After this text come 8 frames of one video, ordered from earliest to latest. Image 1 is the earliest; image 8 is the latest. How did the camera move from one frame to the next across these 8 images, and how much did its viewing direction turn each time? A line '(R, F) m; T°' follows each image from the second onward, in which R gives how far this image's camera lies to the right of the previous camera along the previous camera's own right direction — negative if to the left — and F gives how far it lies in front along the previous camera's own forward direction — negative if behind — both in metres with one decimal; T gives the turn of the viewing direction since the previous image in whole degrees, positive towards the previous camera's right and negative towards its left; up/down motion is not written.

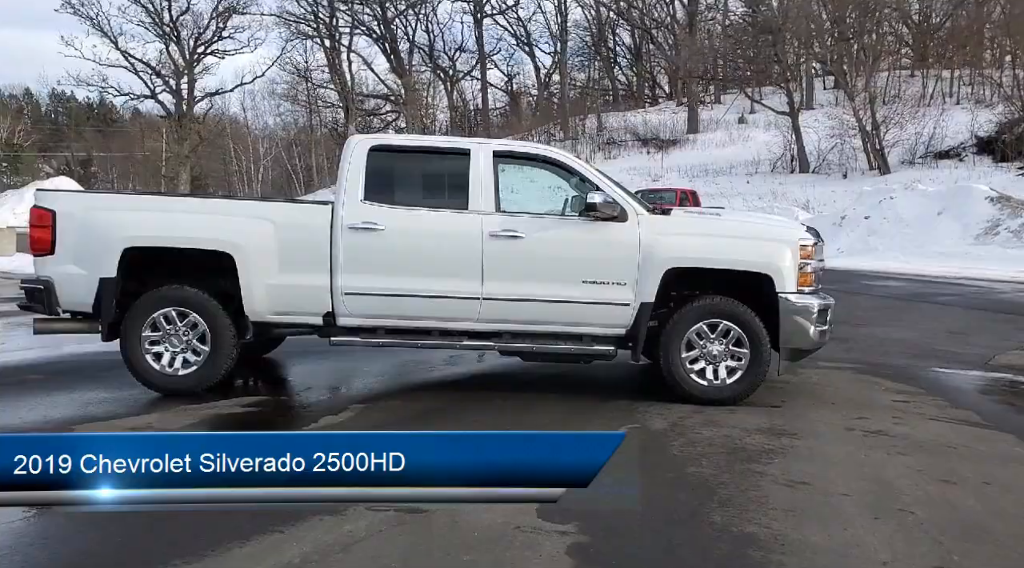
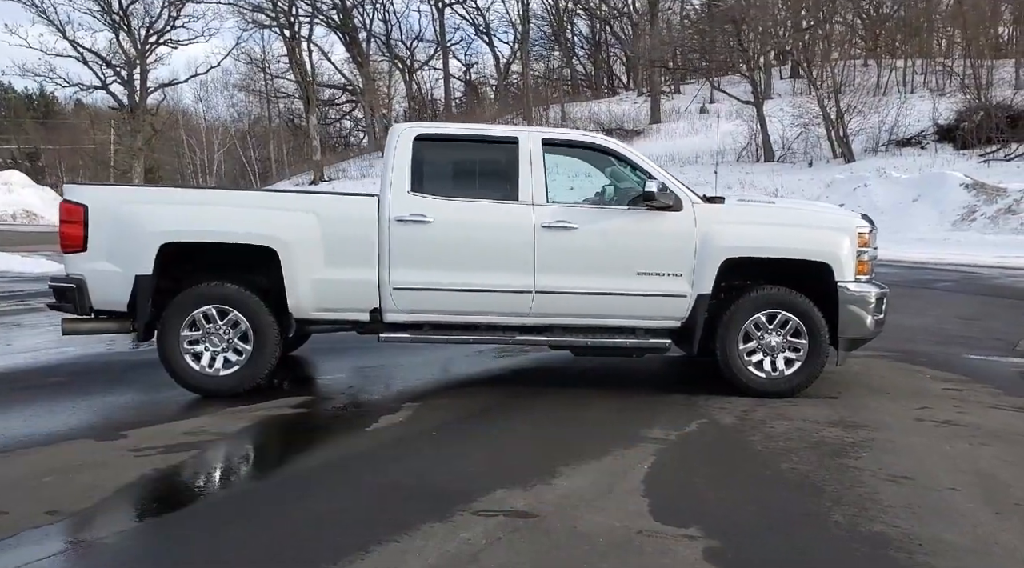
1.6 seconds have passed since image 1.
(-0.6, +0.2) m; +2°
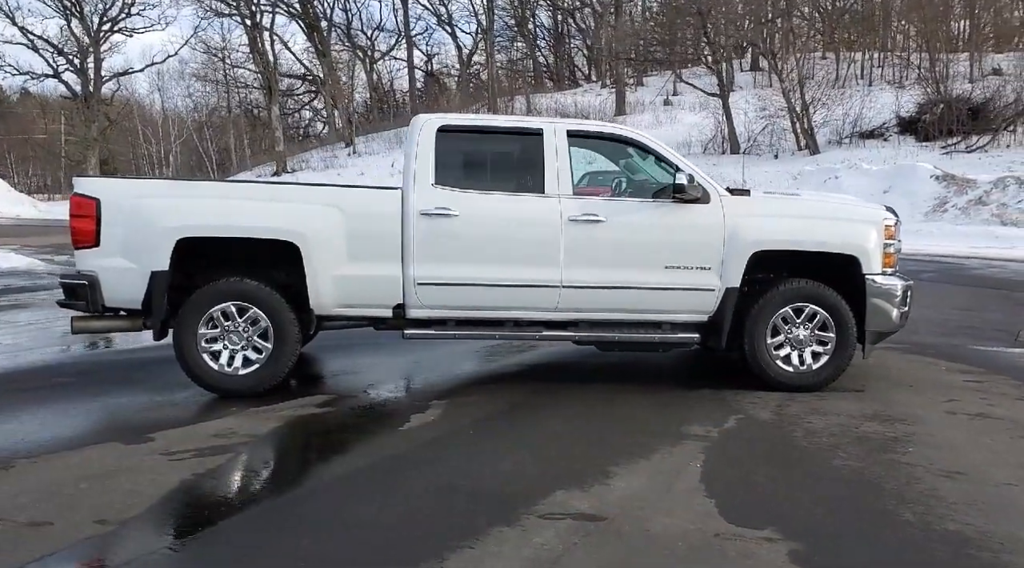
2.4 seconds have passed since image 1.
(-0.4, +0.1) m; +2°
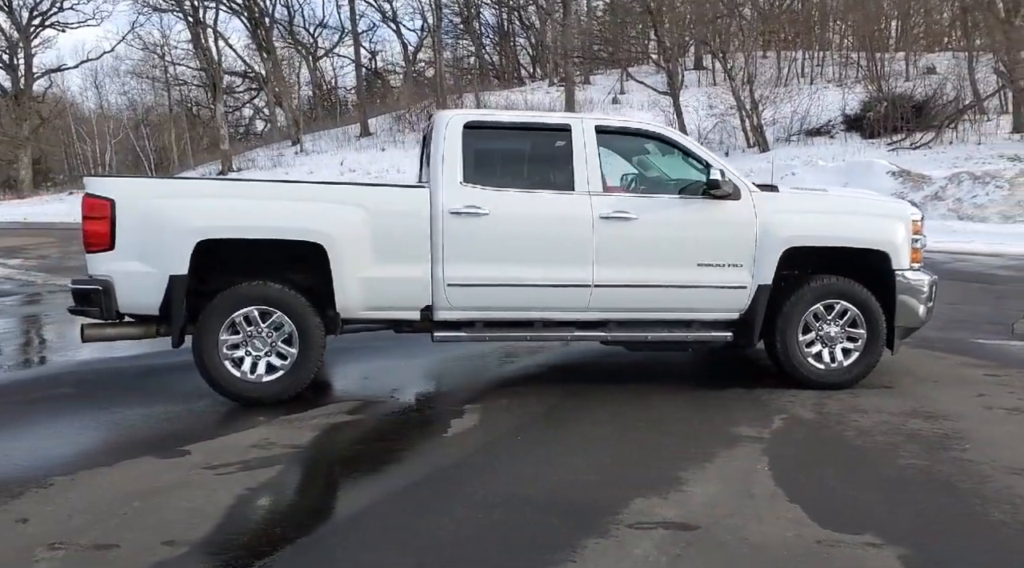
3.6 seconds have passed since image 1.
(-0.5, +0.2) m; +3°
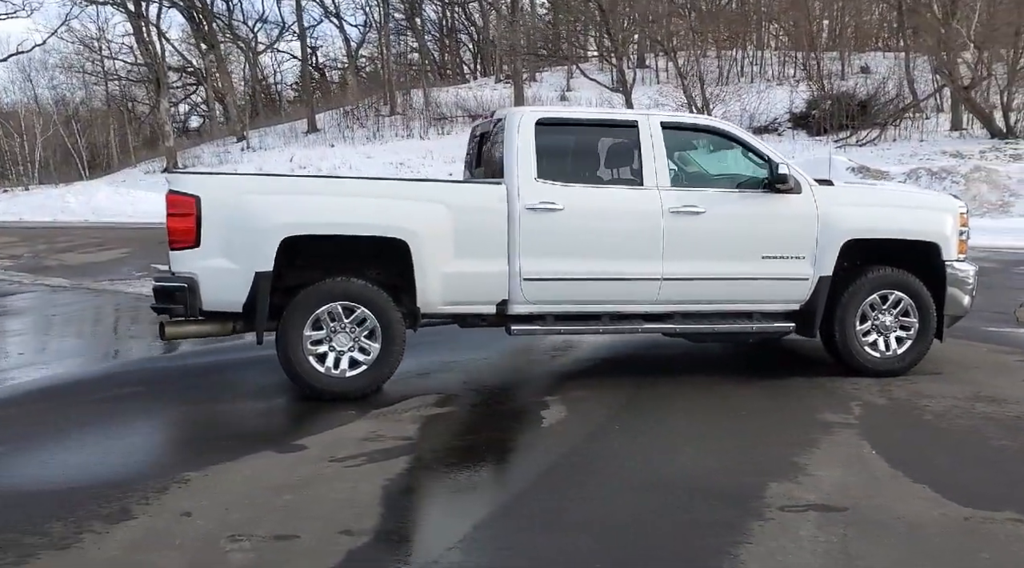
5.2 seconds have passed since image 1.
(-0.9, -0.1) m; +3°
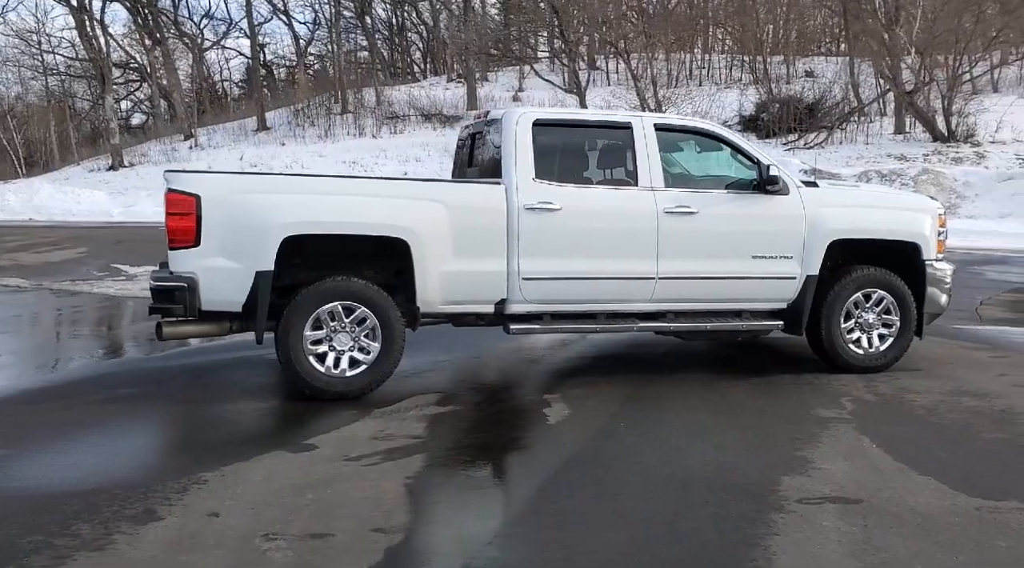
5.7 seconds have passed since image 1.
(-0.3, 0.0) m; +3°
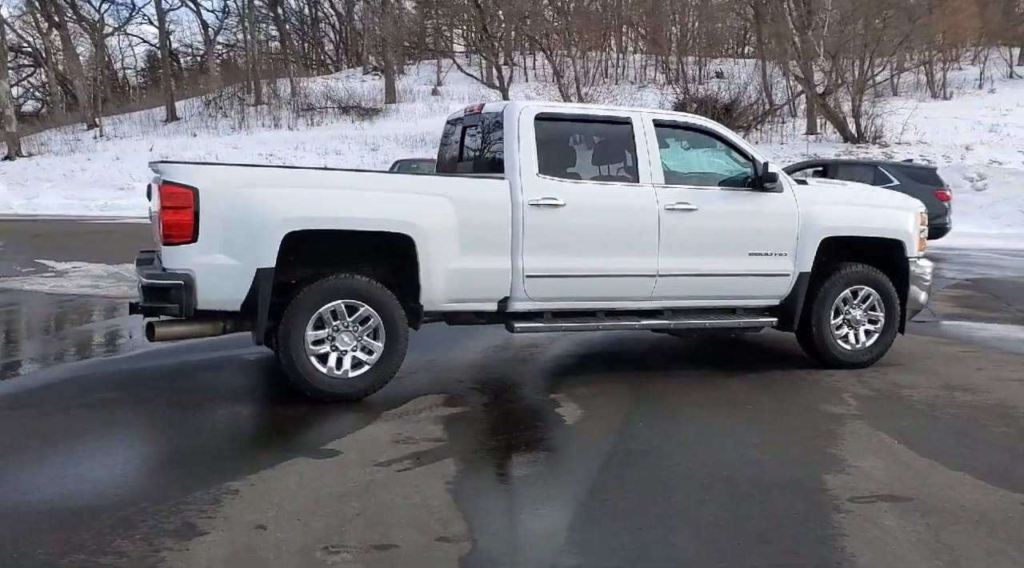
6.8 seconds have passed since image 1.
(-0.6, +0.1) m; +5°
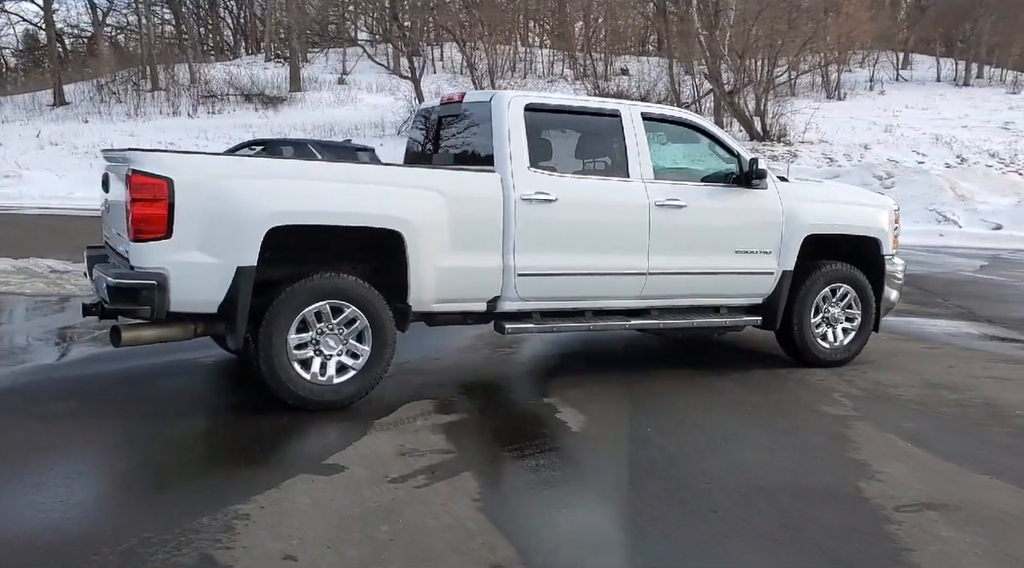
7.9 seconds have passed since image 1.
(-0.5, +0.3) m; +6°
